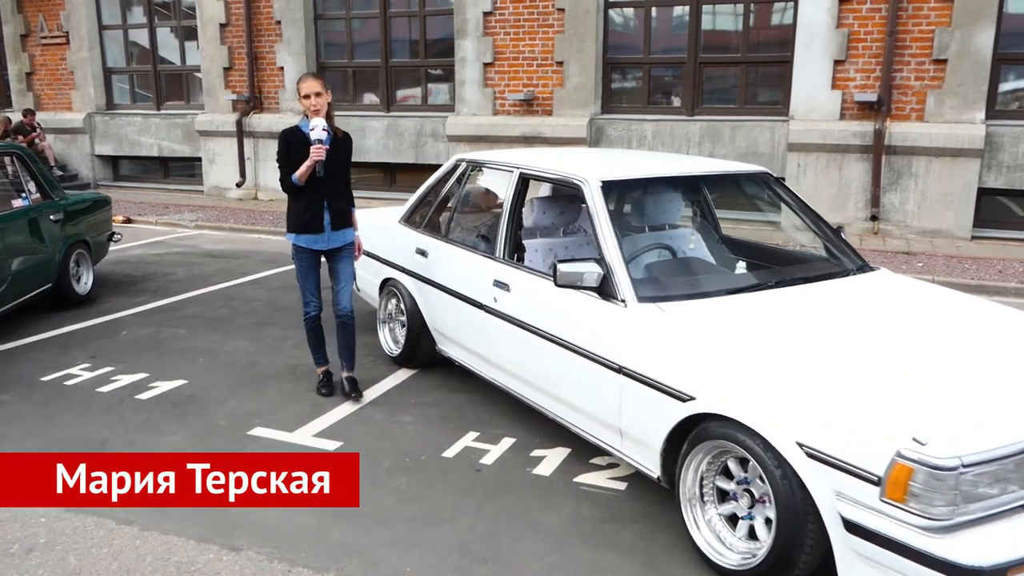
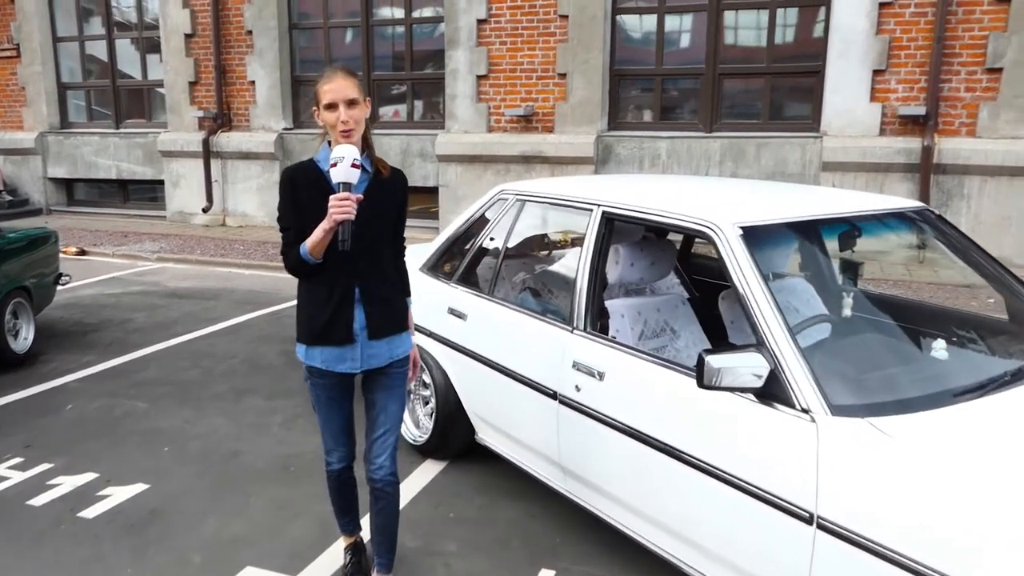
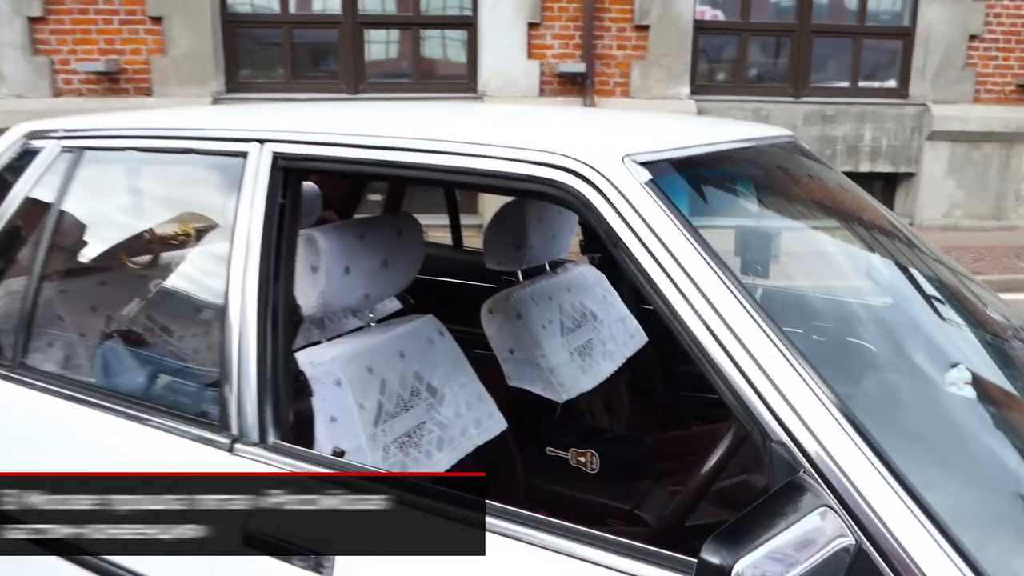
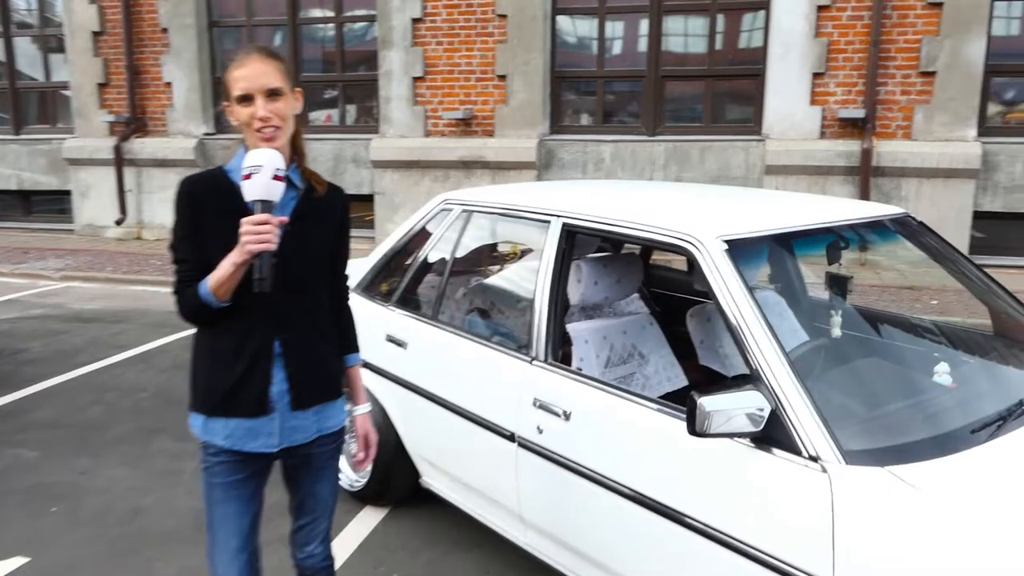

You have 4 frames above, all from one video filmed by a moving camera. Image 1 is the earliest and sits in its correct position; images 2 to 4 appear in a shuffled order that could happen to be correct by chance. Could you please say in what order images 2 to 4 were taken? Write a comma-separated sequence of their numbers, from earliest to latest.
2, 4, 3
